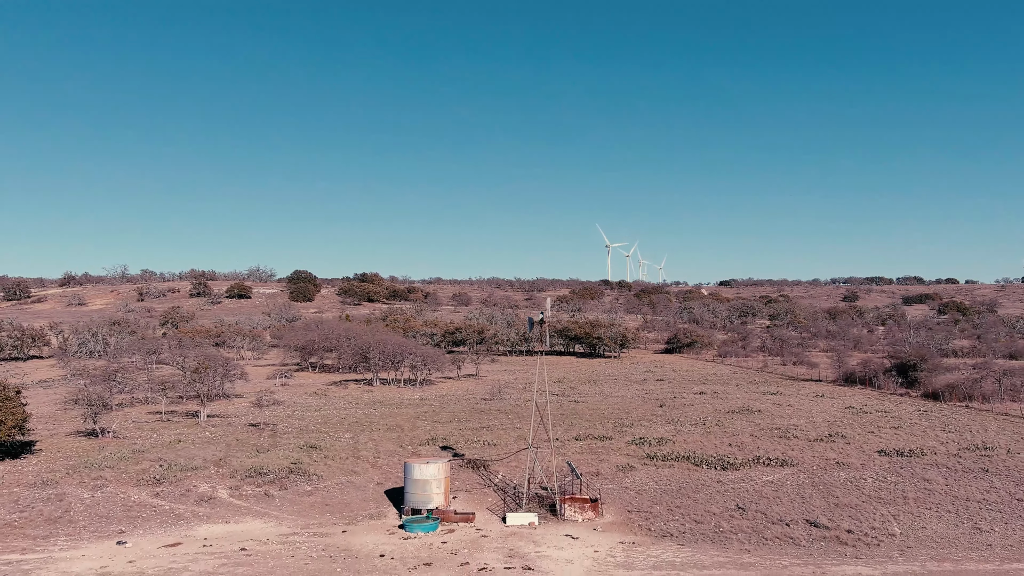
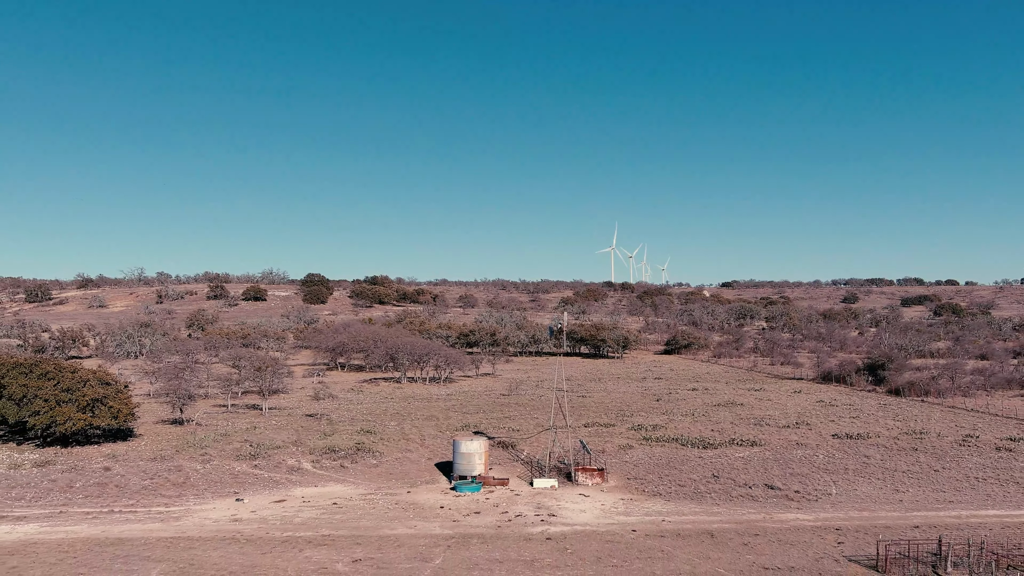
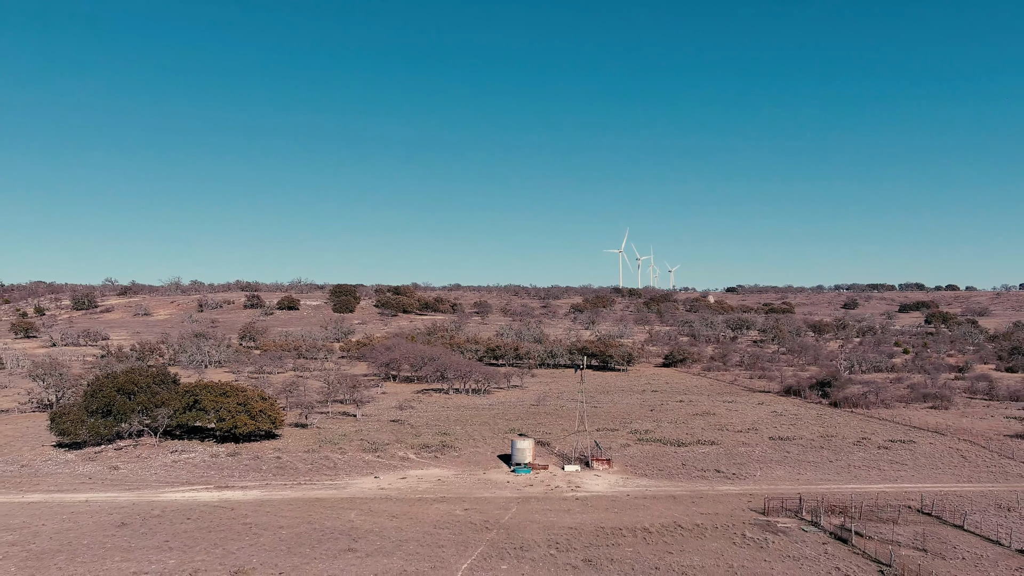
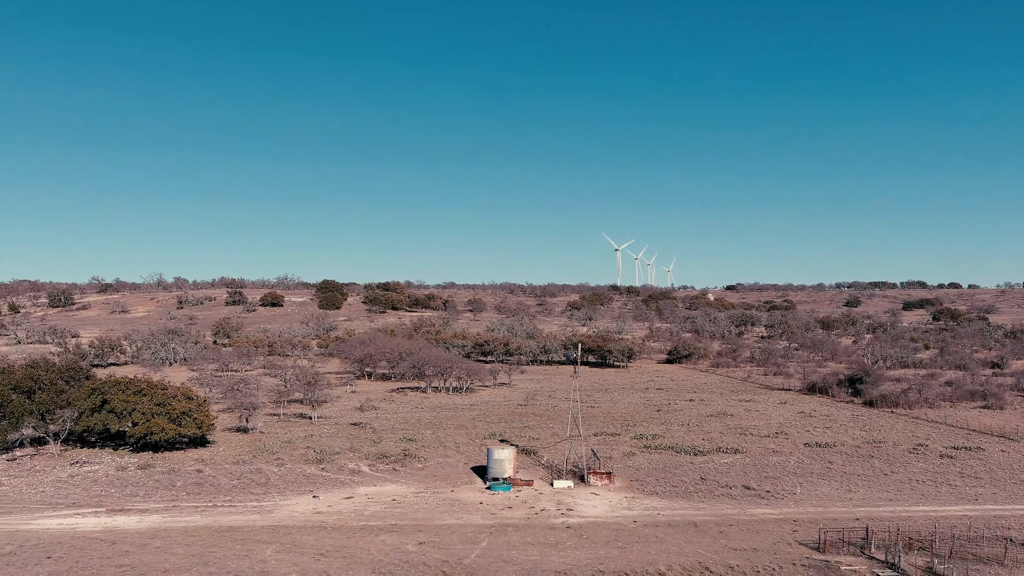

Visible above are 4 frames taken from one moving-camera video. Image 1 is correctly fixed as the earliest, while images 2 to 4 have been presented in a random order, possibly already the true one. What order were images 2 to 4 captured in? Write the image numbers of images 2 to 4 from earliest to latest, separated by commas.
2, 4, 3
